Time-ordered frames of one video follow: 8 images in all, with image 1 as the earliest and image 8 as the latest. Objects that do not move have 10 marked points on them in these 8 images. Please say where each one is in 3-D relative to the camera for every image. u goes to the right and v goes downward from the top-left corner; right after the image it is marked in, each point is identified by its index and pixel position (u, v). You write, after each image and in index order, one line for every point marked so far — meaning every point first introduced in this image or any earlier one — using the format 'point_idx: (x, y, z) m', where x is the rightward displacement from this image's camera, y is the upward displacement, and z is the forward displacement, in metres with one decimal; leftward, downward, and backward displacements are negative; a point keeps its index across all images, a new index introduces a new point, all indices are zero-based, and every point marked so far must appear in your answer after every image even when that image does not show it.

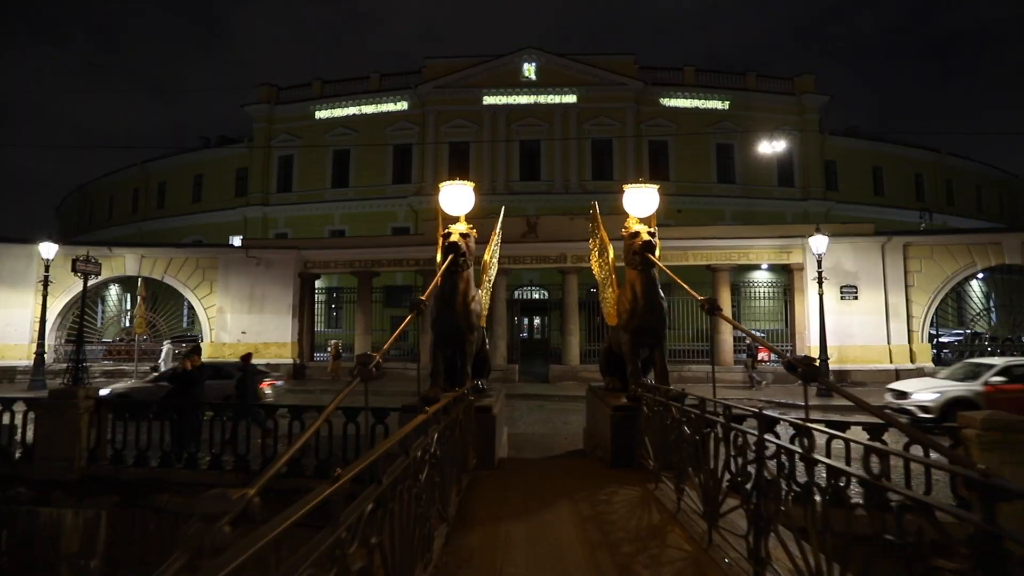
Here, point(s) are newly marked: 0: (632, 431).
0: (+1.0, -1.2, +4.7) m
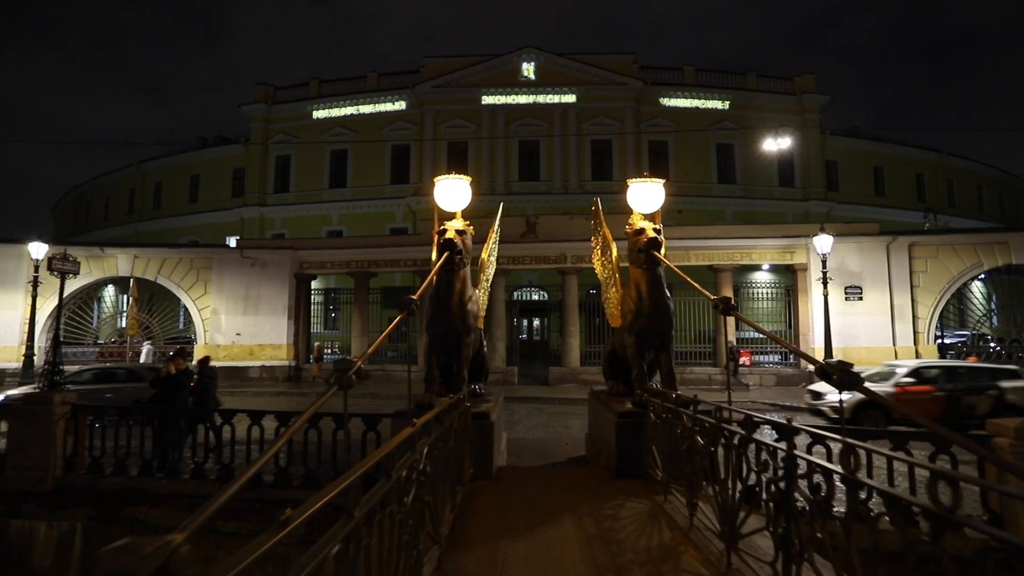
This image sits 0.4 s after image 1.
0: (+1.0, -1.2, +4.5) m
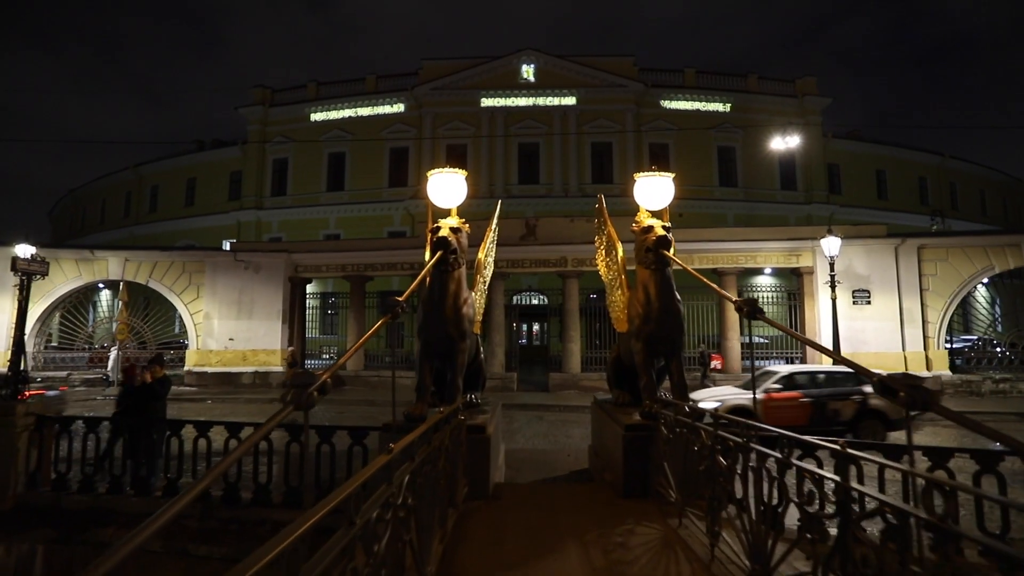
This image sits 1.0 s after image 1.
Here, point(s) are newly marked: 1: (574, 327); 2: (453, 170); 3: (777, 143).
0: (+1.0, -1.2, +4.1) m
1: (+1.6, -1.0, +14.7) m
2: (-0.5, +1.0, +4.8) m
3: (+5.3, +2.9, +11.2) m
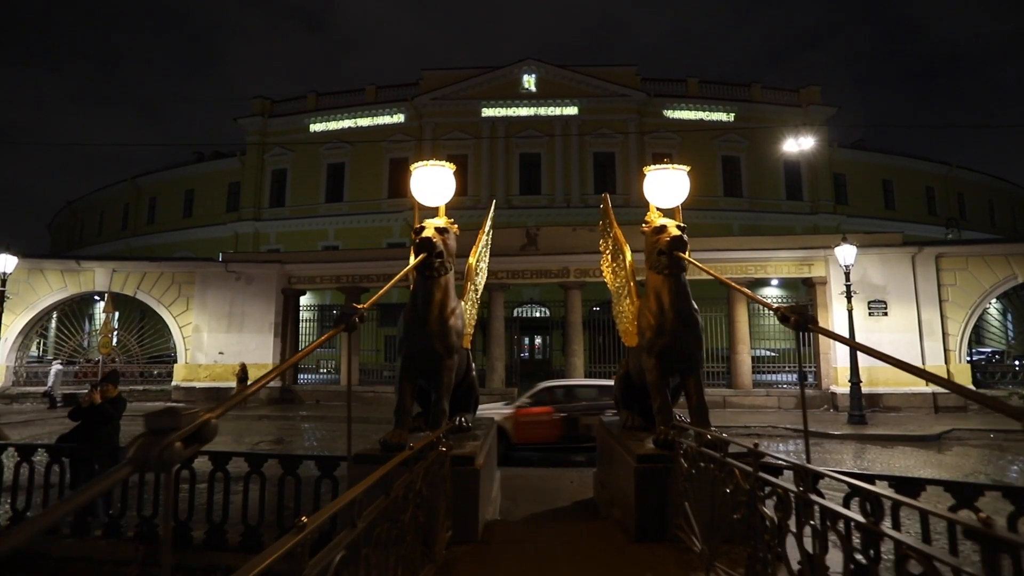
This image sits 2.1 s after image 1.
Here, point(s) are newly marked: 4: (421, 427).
0: (+0.9, -1.2, +3.5) m
1: (+1.6, -1.3, +14.1) m
2: (-0.6, +0.9, +4.3) m
3: (+5.3, +2.7, +10.7) m
4: (-0.7, -1.0, +4.2) m
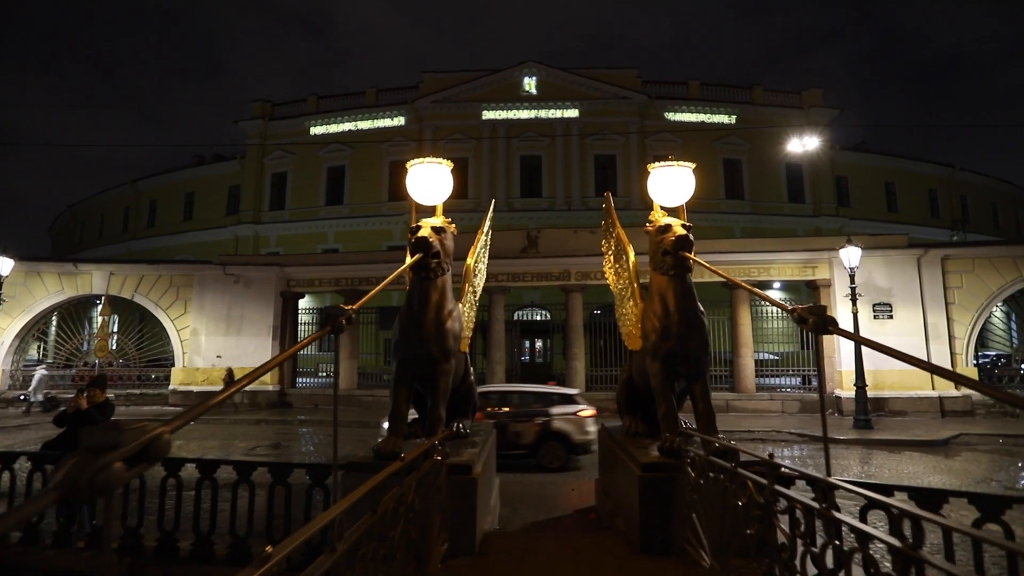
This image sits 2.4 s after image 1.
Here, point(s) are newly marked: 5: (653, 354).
0: (+0.9, -1.3, +3.3) m
1: (+1.6, -1.4, +14.0) m
2: (-0.6, +0.9, +4.2) m
3: (+5.3, +2.7, +10.6) m
4: (-0.7, -1.0, +4.1) m
5: (+1.0, -0.5, +4.0) m
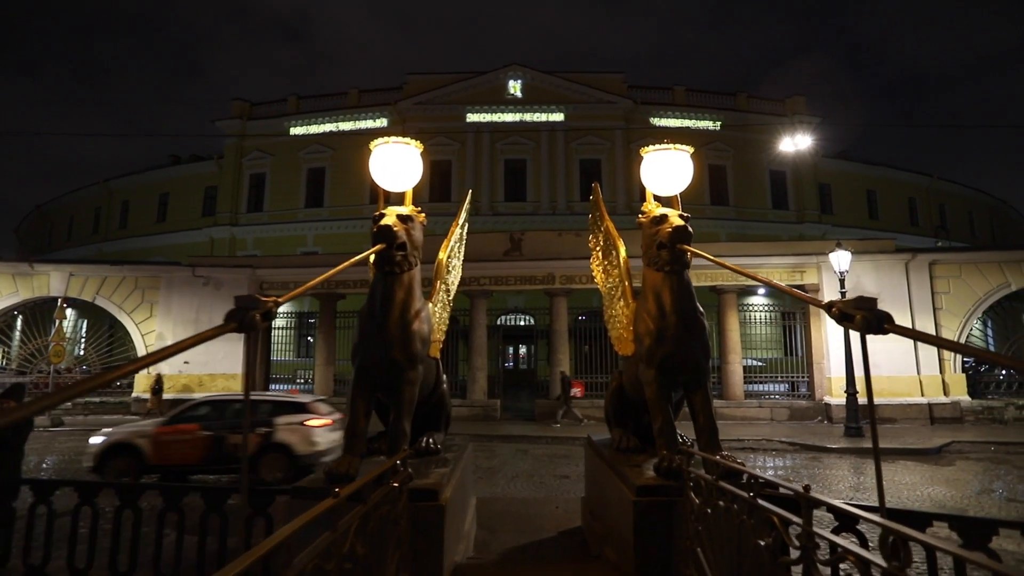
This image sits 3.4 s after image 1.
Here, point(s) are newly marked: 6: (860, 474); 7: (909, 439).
0: (+0.8, -1.2, +2.9) m
1: (+1.2, -1.5, +13.5) m
2: (-0.7, +1.0, +3.7) m
3: (+5.0, +2.6, +10.3) m
4: (-0.8, -1.0, +3.6) m
5: (+0.8, -0.5, +3.6) m
6: (+5.5, -2.9, +9.0) m
7: (+8.0, -3.0, +11.5) m
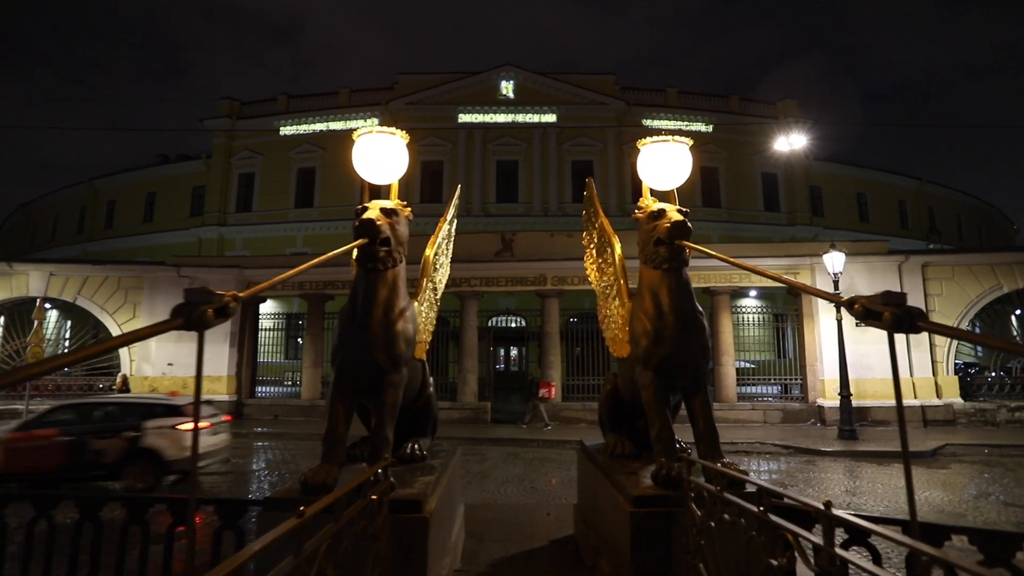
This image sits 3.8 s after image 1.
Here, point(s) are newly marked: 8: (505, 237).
0: (+0.7, -1.2, +2.7) m
1: (+1.0, -1.5, +13.4) m
2: (-0.8, +1.0, +3.5) m
3: (+4.8, +2.6, +10.2) m
4: (-0.9, -1.0, +3.4) m
5: (+0.8, -0.4, +3.4) m
6: (+5.3, -3.0, +8.9) m
7: (+7.8, -3.1, +11.4) m
8: (-0.2, +1.2, +13.8) m
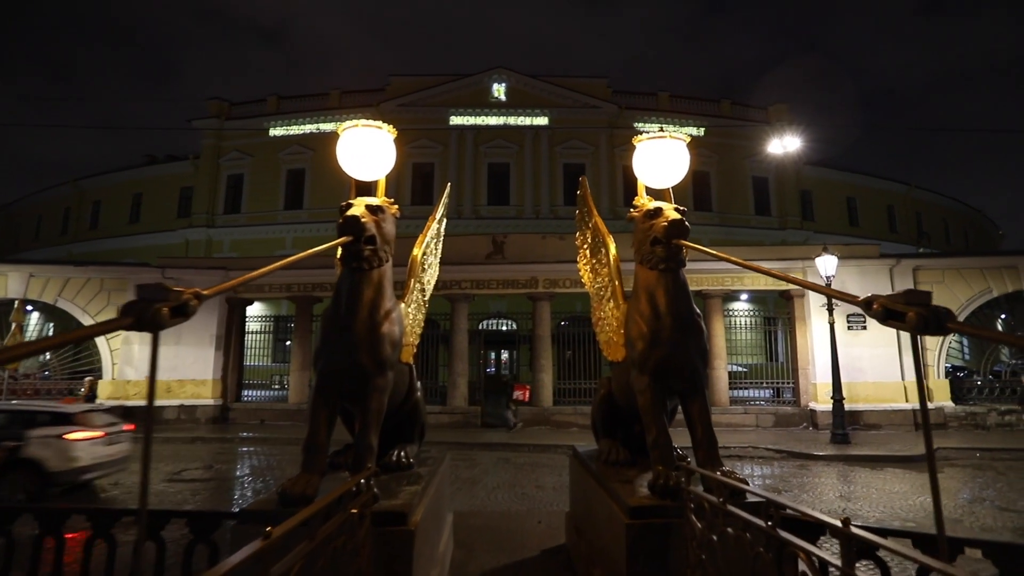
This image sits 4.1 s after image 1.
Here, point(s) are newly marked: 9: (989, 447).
0: (+0.7, -1.2, +2.6) m
1: (+0.8, -1.5, +13.2) m
2: (-0.8, +1.0, +3.3) m
3: (+4.7, +2.5, +10.1) m
4: (-0.9, -1.0, +3.2) m
5: (+0.7, -0.4, +3.3) m
6: (+5.2, -3.0, +8.8) m
7: (+7.6, -3.1, +11.4) m
8: (-0.4, +1.2, +13.7) m
9: (+9.5, -3.2, +11.3) m
